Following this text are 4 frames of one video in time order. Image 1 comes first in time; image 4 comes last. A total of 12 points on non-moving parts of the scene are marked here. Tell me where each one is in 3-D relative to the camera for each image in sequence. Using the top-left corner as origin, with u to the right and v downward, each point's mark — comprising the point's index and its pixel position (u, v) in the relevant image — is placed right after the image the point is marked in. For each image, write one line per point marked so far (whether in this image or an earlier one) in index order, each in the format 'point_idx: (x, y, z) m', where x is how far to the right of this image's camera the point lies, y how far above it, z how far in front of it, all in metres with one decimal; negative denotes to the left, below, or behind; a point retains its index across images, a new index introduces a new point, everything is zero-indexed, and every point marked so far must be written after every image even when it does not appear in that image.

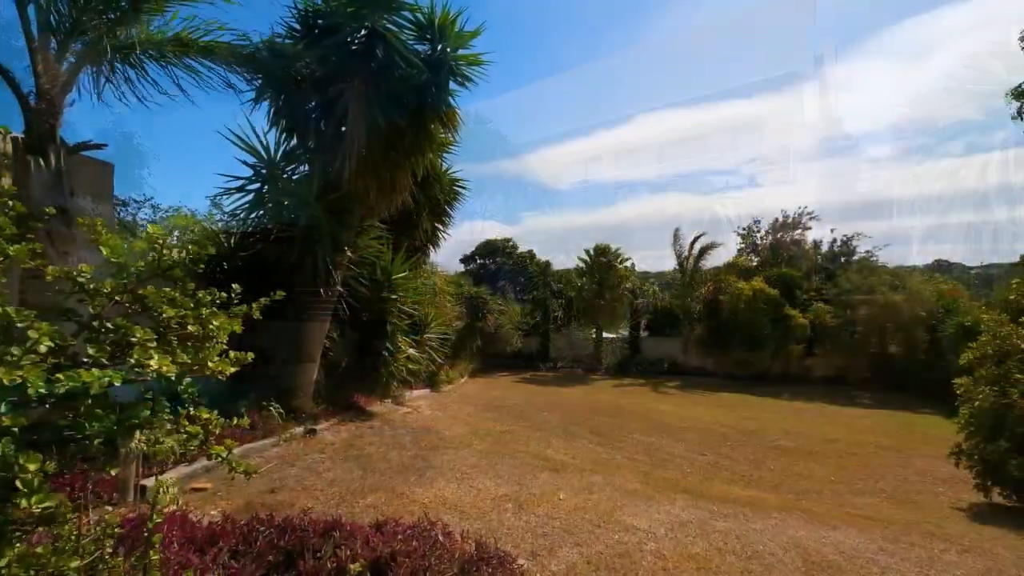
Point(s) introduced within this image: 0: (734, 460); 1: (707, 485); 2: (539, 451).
0: (+5.0, -3.9, +10.0) m
1: (+3.1, -3.2, +7.2) m
2: (+0.5, -2.8, +7.6) m
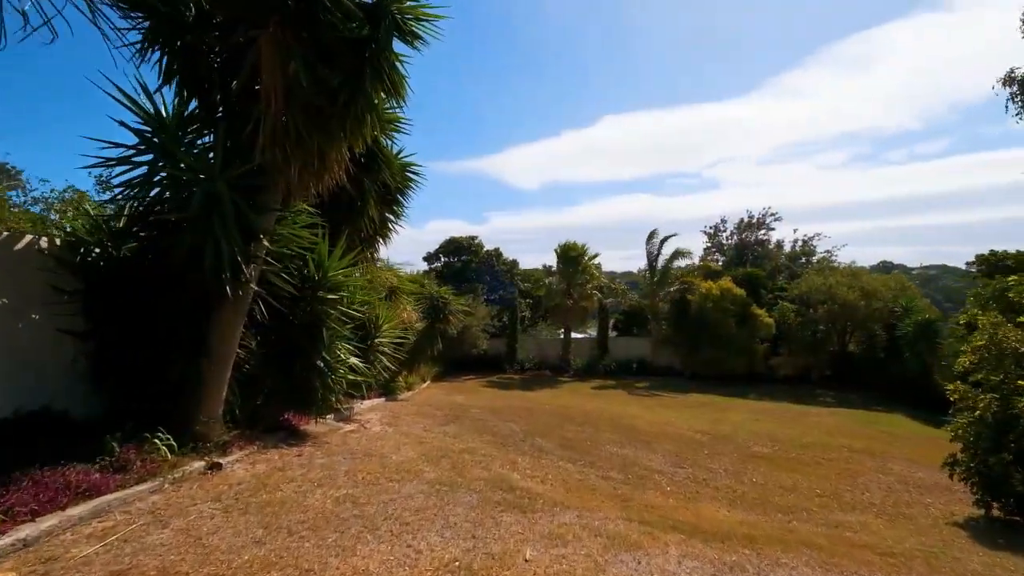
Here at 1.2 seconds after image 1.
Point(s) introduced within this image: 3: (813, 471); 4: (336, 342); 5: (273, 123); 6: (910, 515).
0: (+4.2, -3.8, +9.3) m
1: (+2.6, -3.2, +6.3) m
2: (-0.1, -2.7, +6.5) m
3: (+6.9, -4.2, +10.2) m
4: (-2.9, -0.9, +7.3) m
5: (-2.8, +1.9, +5.2) m
6: (+6.7, -3.8, +7.5) m
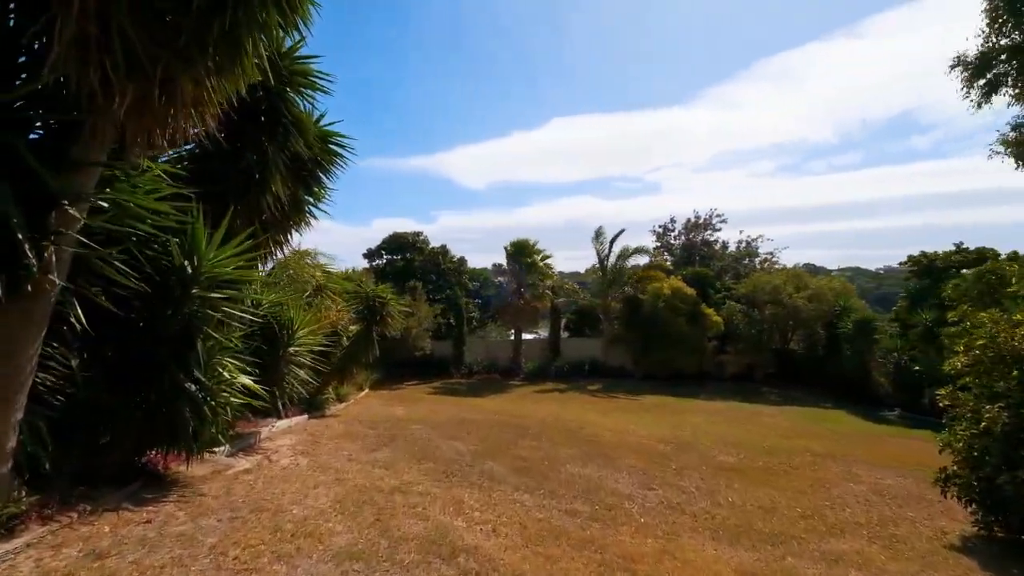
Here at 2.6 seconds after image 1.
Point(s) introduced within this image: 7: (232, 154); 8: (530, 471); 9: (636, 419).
0: (+3.2, -3.8, +8.2) m
1: (+1.9, -3.1, +5.1) m
2: (-0.8, -2.7, +5.0) m
3: (+5.8, -4.1, +9.4) m
4: (-3.6, -0.8, +5.4) m
5: (-3.3, +2.0, +3.4) m
6: (+5.9, -3.8, +6.8) m
7: (-4.0, +1.9, +6.4) m
8: (+0.4, -3.4, +8.4) m
9: (+4.4, -4.6, +15.6) m
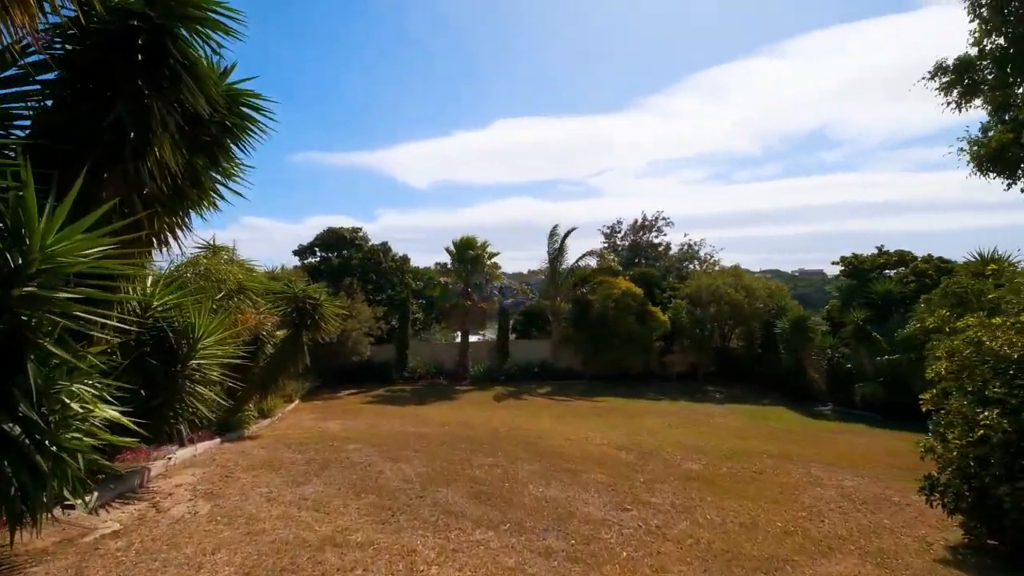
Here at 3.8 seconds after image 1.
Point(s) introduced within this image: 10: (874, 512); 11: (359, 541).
0: (+2.5, -3.8, +7.4) m
1: (+1.7, -3.1, +4.2) m
2: (-1.0, -2.7, +3.7) m
3: (+4.9, -4.1, +9.0) m
4: (-3.8, -0.8, +3.8) m
5: (-3.3, +2.0, +1.8) m
6: (+5.4, -3.8, +6.3) m
7: (-4.4, +2.0, +4.8) m
8: (-0.3, -3.4, +7.2) m
9: (+2.7, -4.6, +14.9) m
10: (+6.4, -4.0, +7.9) m
11: (-1.7, -2.9, +5.1) m
